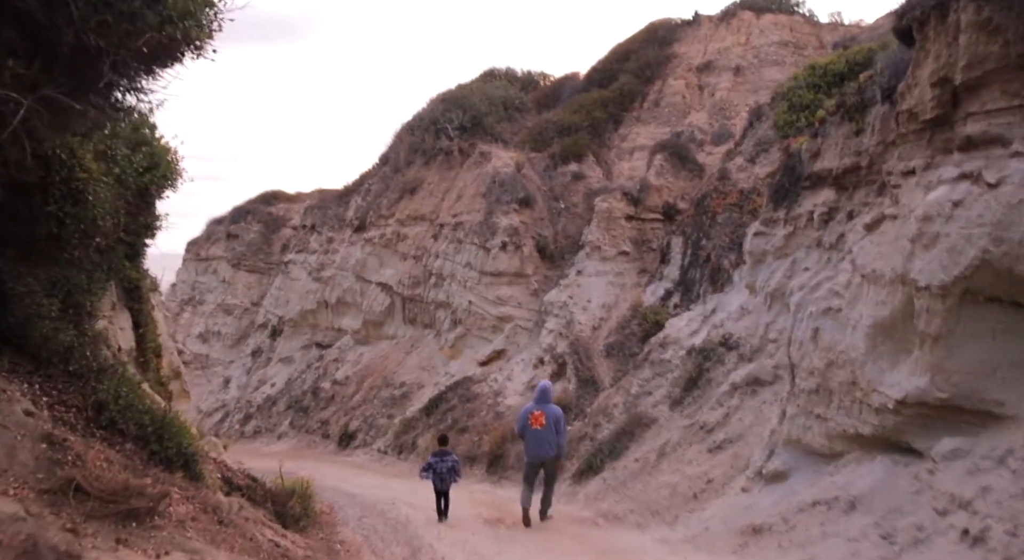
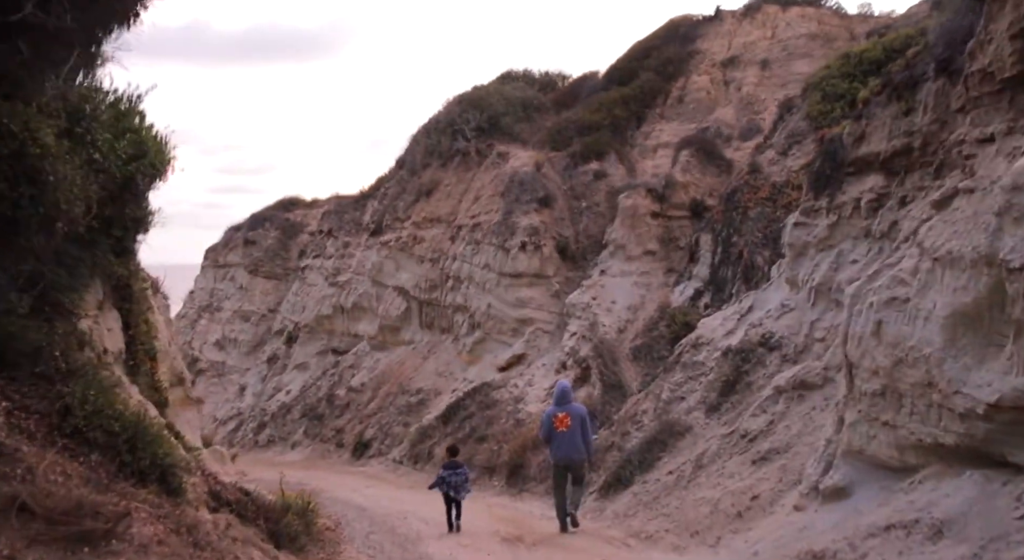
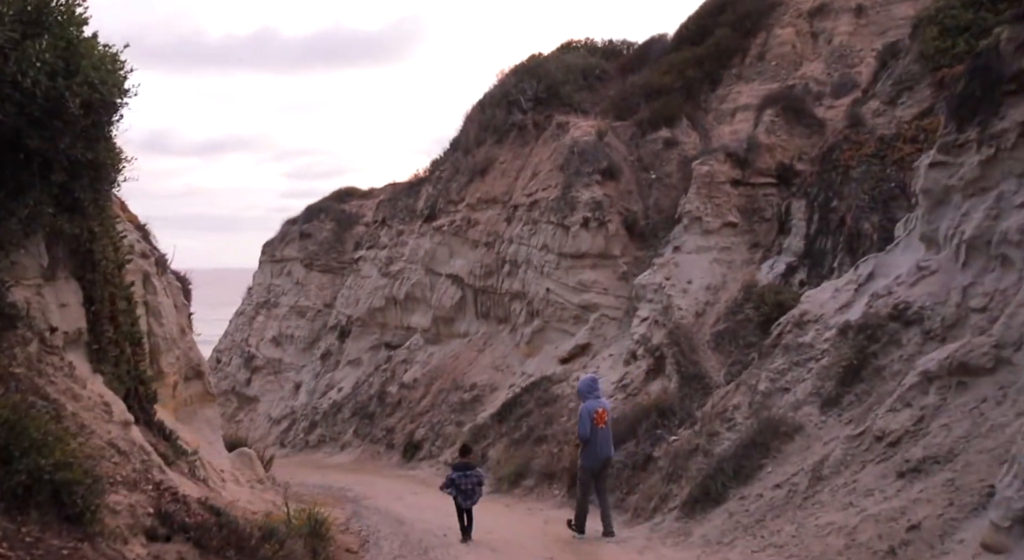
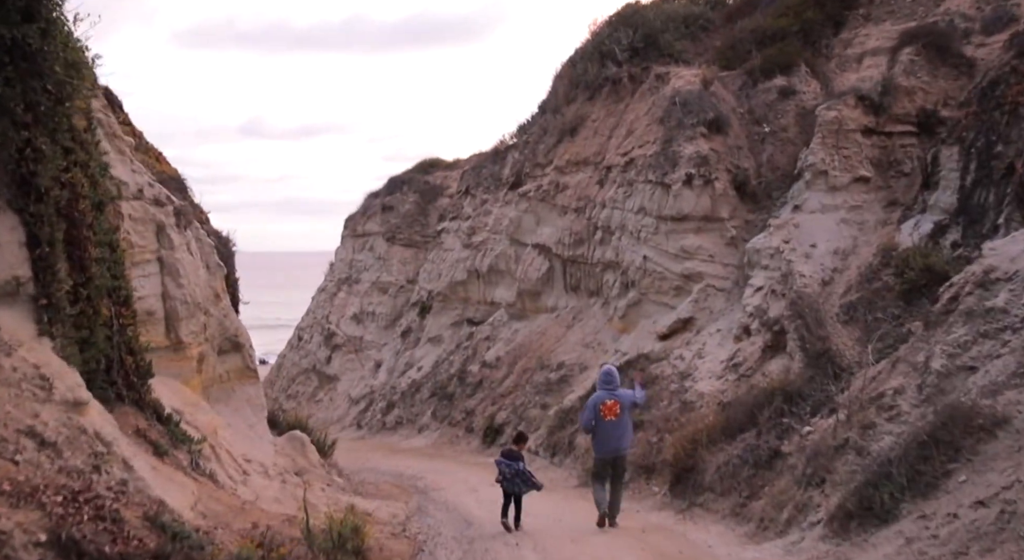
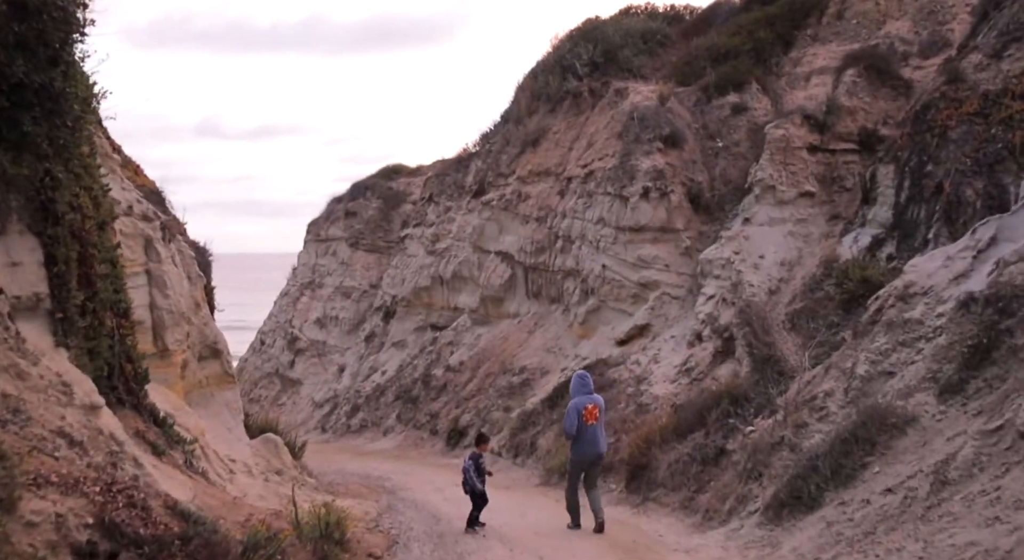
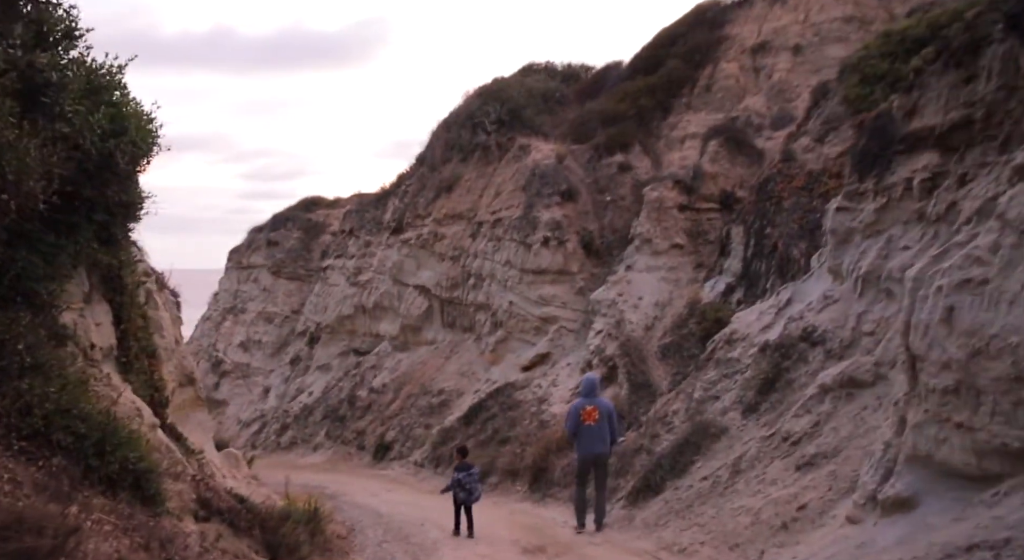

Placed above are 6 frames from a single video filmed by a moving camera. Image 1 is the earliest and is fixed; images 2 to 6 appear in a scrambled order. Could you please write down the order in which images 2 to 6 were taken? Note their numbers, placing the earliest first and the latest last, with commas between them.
2, 6, 3, 5, 4
